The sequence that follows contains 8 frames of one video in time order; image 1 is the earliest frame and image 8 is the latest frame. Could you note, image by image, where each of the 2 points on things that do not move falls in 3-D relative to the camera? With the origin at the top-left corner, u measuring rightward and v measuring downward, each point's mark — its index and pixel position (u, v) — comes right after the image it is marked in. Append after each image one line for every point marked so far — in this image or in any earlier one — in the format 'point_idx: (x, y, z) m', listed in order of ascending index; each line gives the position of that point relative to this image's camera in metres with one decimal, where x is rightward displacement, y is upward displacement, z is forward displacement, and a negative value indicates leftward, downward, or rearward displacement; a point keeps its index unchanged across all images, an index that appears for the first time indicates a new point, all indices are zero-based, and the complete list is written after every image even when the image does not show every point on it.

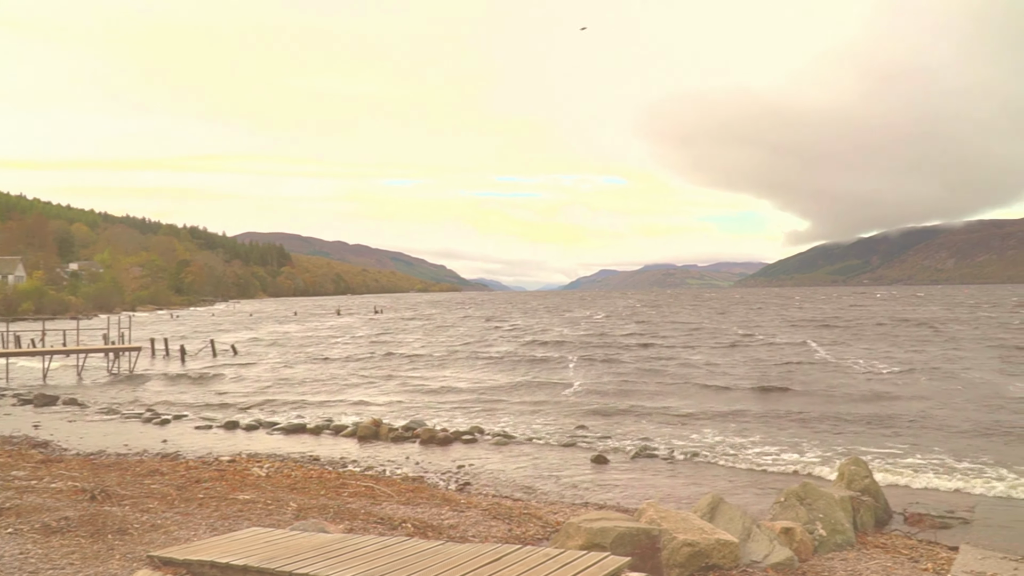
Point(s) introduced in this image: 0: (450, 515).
0: (-1.6, -7.1, +17.6) m
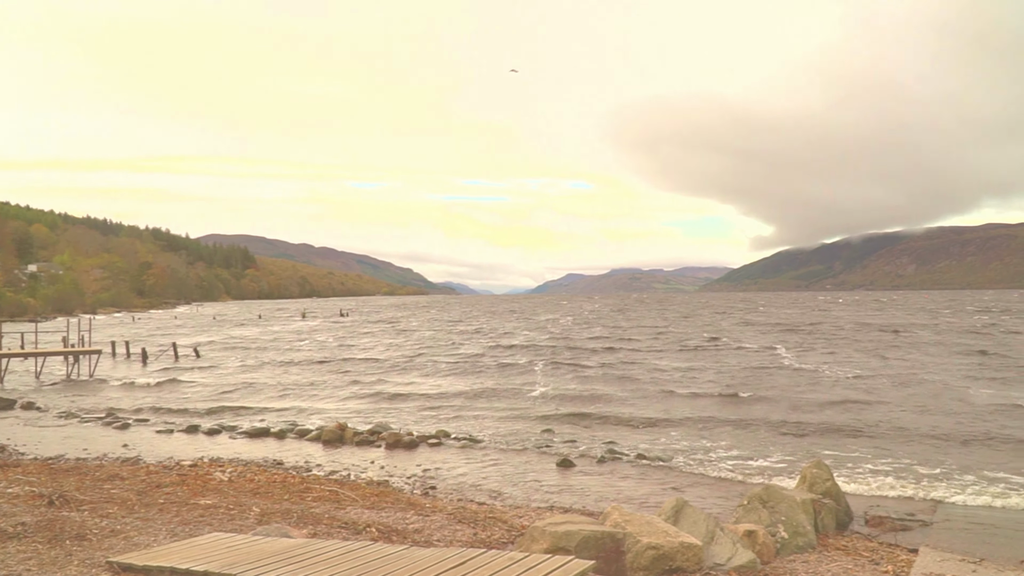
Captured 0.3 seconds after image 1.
0: (-2.8, -7.2, +17.5) m
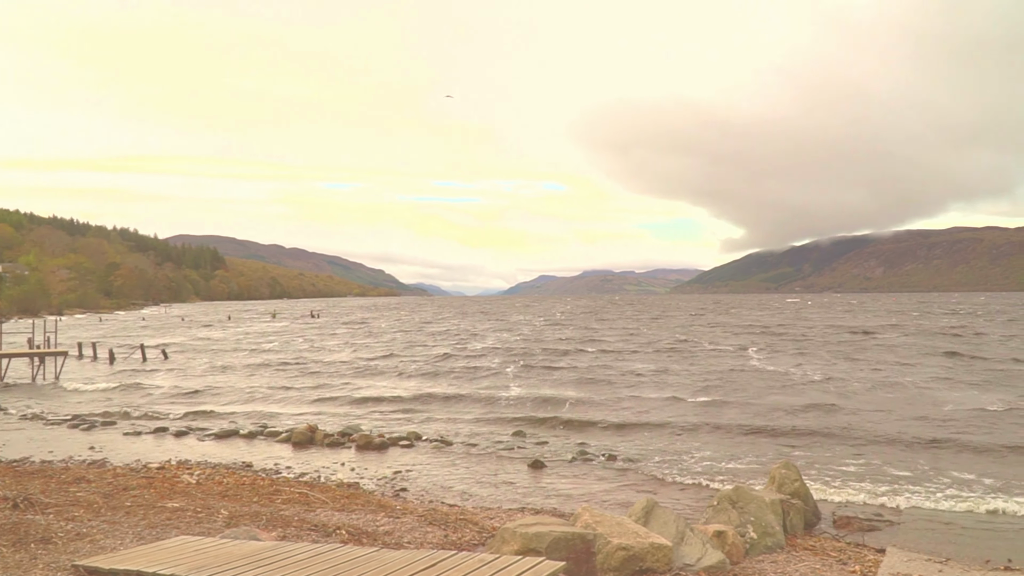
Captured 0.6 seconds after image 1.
0: (-3.8, -7.2, +17.4) m
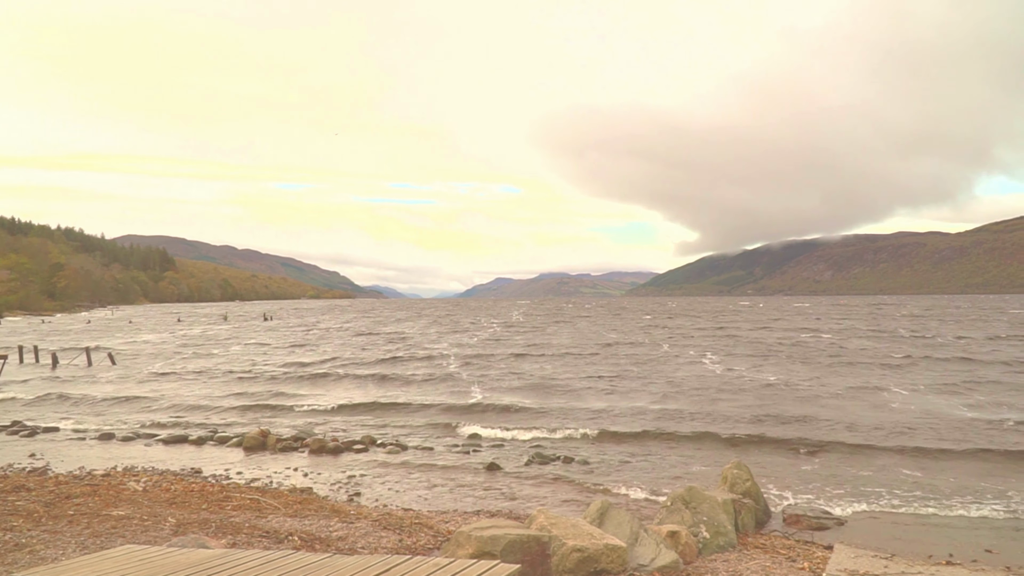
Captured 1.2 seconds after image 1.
0: (-5.3, -7.3, +17.2) m
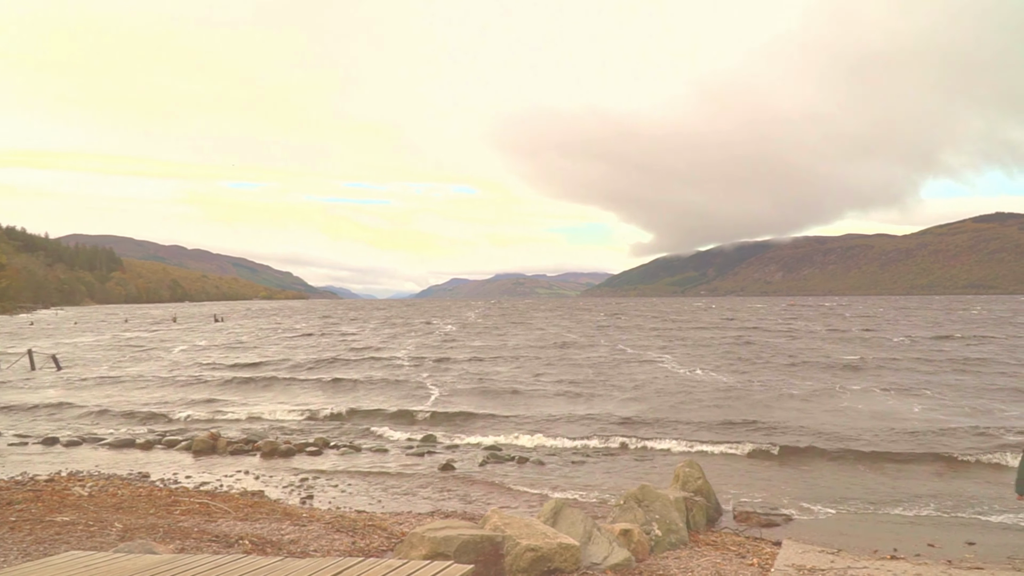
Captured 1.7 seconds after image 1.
0: (-6.8, -7.4, +17.1) m
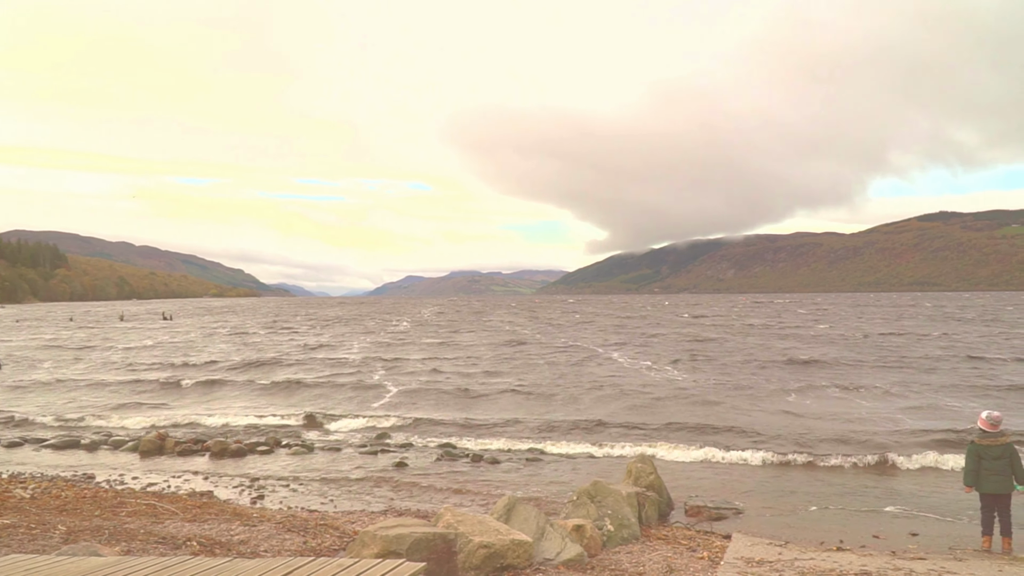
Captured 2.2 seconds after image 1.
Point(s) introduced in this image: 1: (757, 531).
0: (-8.4, -7.3, +16.9) m
1: (+8.0, -8.1, +18.7) m
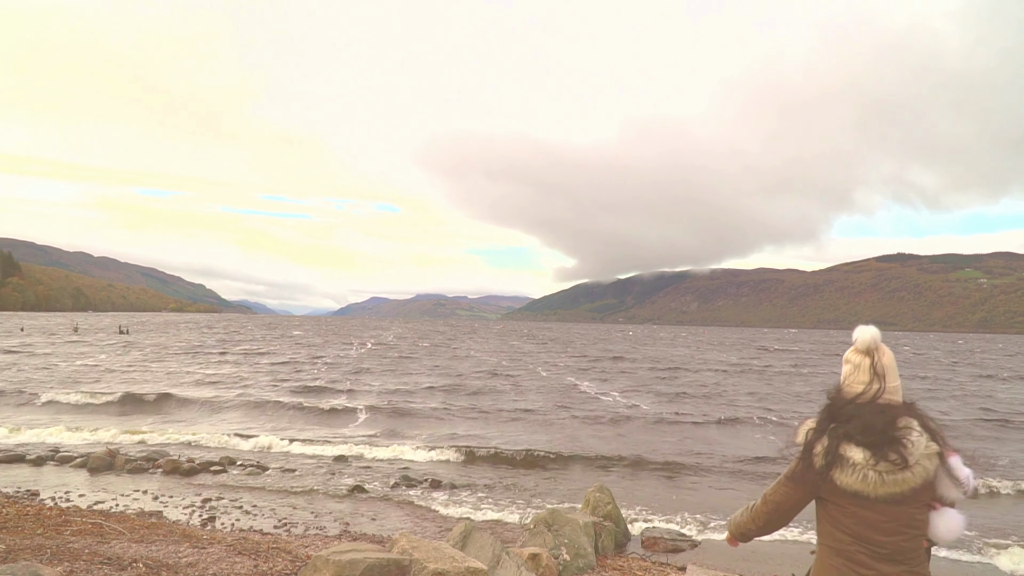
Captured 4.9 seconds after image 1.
0: (-9.8, -7.9, +16.5) m
1: (+6.4, -9.3, +18.9) m
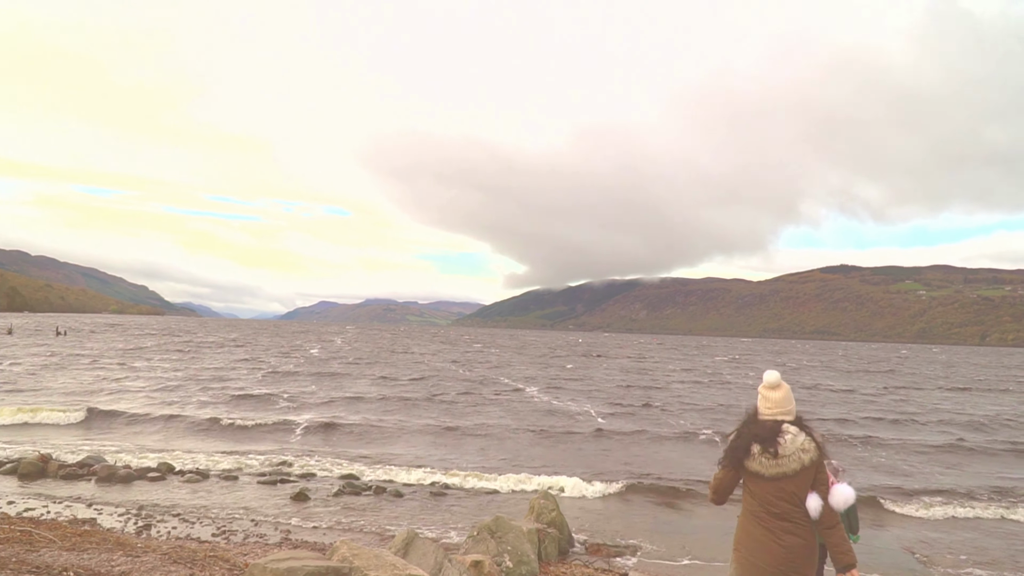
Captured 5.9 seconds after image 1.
0: (-11.7, -8.0, +16.2) m
1: (+4.5, -9.6, +19.0) m
